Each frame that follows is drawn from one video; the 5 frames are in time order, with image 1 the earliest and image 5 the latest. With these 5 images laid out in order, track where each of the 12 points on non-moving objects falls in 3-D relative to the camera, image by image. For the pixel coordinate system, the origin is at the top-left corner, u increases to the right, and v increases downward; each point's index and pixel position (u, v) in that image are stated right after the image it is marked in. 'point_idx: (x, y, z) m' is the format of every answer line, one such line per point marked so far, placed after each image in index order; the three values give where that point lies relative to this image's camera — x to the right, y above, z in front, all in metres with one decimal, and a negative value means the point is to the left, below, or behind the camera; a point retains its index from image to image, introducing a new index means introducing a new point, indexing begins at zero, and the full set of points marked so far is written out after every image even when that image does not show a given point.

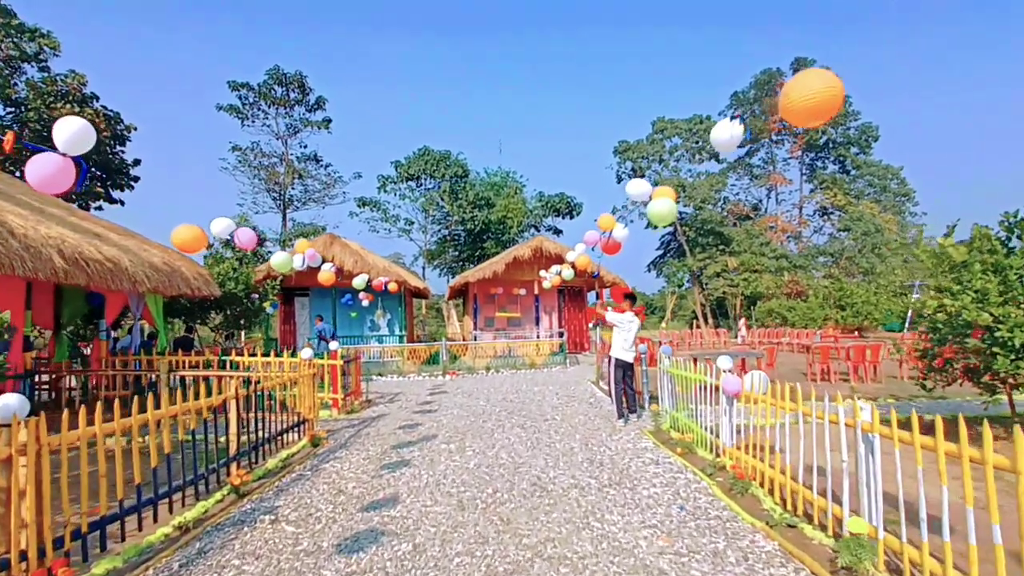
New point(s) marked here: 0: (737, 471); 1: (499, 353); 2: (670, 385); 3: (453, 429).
0: (+2.1, -1.7, +5.8) m
1: (-0.4, -2.0, +18.7) m
2: (+2.2, -1.4, +8.9) m
3: (-0.8, -2.0, +8.7) m
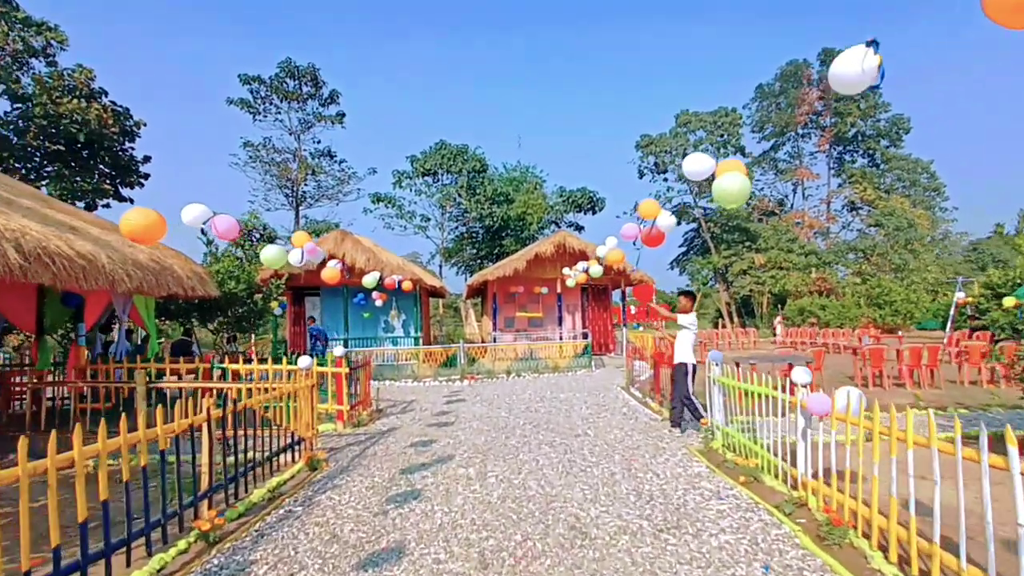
0: (+2.4, -1.7, +4.7) m
1: (+0.2, -1.9, +17.6) m
2: (+2.6, -1.3, +7.7) m
3: (-0.5, -2.0, +7.6) m
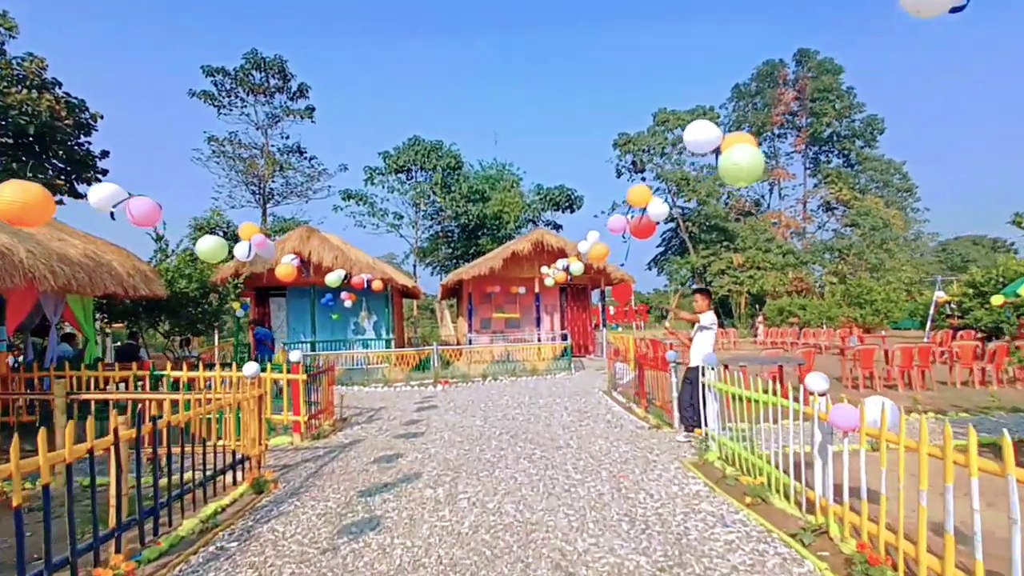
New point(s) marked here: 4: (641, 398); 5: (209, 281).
0: (+2.2, -1.6, +4.0) m
1: (-0.4, -1.9, +16.8) m
2: (+2.3, -1.3, +7.0) m
3: (-0.8, -1.9, +6.8) m
4: (+2.2, -1.9, +10.4) m
5: (-6.0, +0.1, +12.2) m
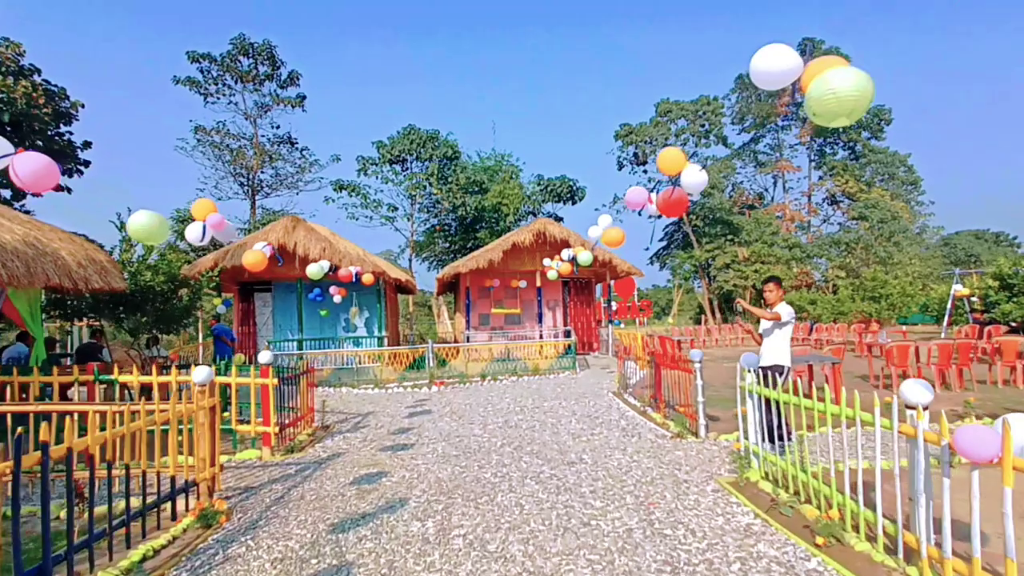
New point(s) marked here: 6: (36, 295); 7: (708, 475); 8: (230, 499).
0: (+2.3, -1.5, +2.9) m
1: (-0.4, -1.7, +15.7) m
2: (+2.3, -1.2, +5.9) m
3: (-0.7, -1.8, +5.7) m
4: (+2.2, -1.7, +9.3) m
5: (-5.9, +0.3, +11.1) m
6: (-6.7, -0.1, +8.7) m
7: (+1.9, -1.8, +5.9) m
8: (-2.5, -1.9, +5.6) m
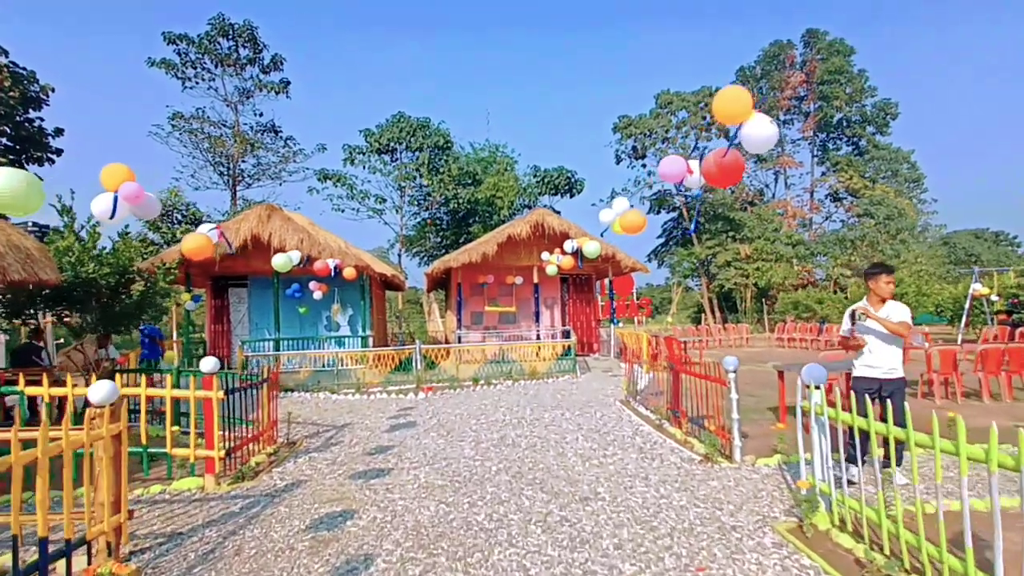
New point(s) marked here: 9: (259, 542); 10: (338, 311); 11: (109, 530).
0: (+2.3, -1.5, +1.6) m
1: (-0.5, -1.6, +14.5) m
2: (+2.3, -1.1, +4.7) m
3: (-0.7, -1.8, +4.4) m
4: (+2.2, -1.7, +8.1) m
5: (-6.0, +0.4, +9.7) m
6: (-6.7, 0.0, +7.3) m
7: (+1.9, -1.7, +4.7) m
8: (-2.5, -1.8, +4.3) m
9: (-1.8, -1.8, +4.5) m
10: (-4.5, -0.6, +16.1) m
11: (-2.6, -1.5, +4.0) m
